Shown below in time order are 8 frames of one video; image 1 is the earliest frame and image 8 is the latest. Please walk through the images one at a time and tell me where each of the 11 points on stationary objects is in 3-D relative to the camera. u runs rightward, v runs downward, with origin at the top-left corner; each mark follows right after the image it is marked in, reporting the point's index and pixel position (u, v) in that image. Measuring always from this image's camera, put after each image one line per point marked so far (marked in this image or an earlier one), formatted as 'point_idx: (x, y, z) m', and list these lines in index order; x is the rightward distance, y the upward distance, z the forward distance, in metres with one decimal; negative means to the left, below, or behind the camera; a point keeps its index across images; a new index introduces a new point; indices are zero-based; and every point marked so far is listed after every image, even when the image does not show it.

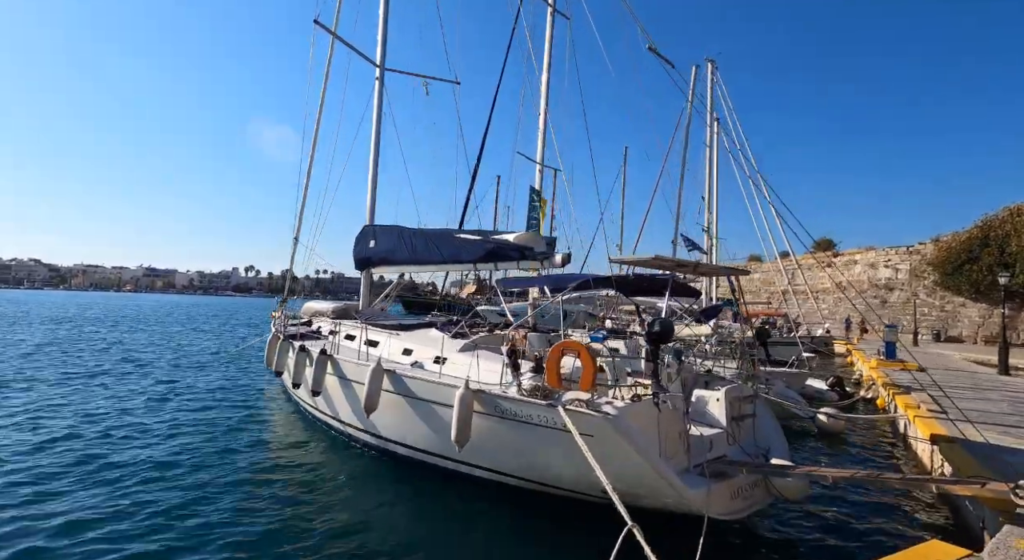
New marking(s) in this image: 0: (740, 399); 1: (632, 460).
0: (+2.9, -1.5, +6.3) m
1: (+1.1, -1.7, +4.7) m
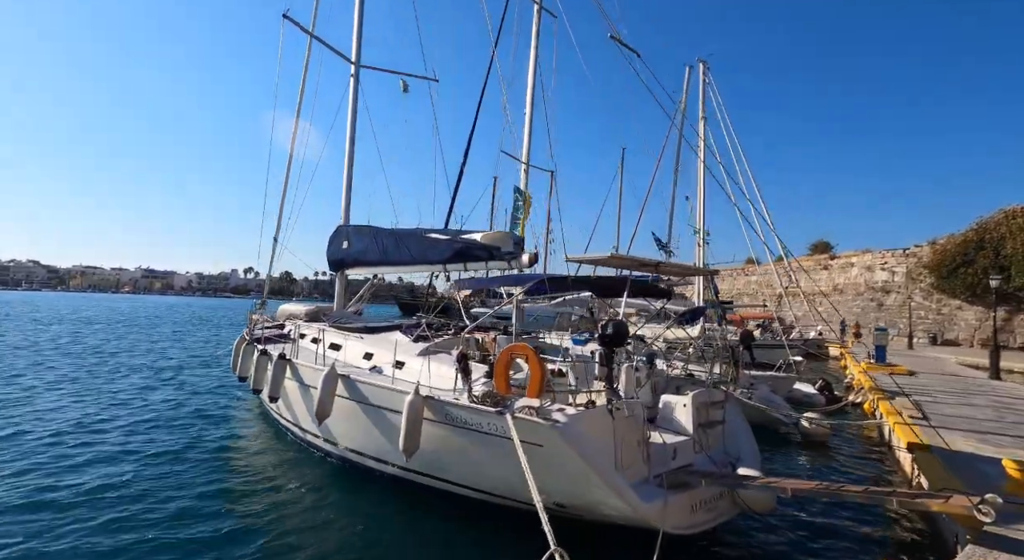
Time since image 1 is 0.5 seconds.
0: (+2.4, -1.5, +6.0) m
1: (+0.6, -1.7, +4.4) m
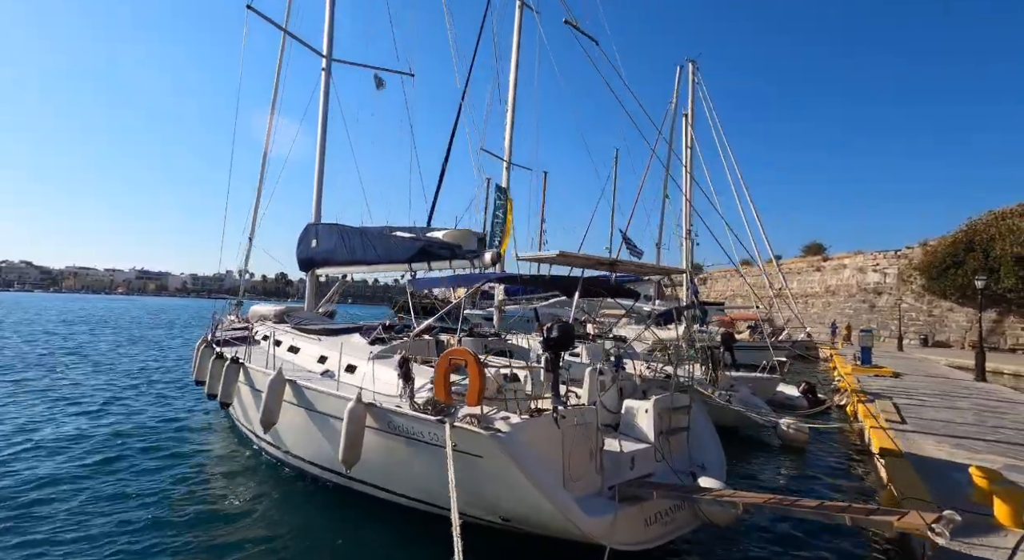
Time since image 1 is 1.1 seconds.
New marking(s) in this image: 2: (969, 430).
0: (+1.8, -1.5, +5.8) m
1: (+0.1, -1.7, +4.1) m
2: (+6.7, -2.2, +7.4) m
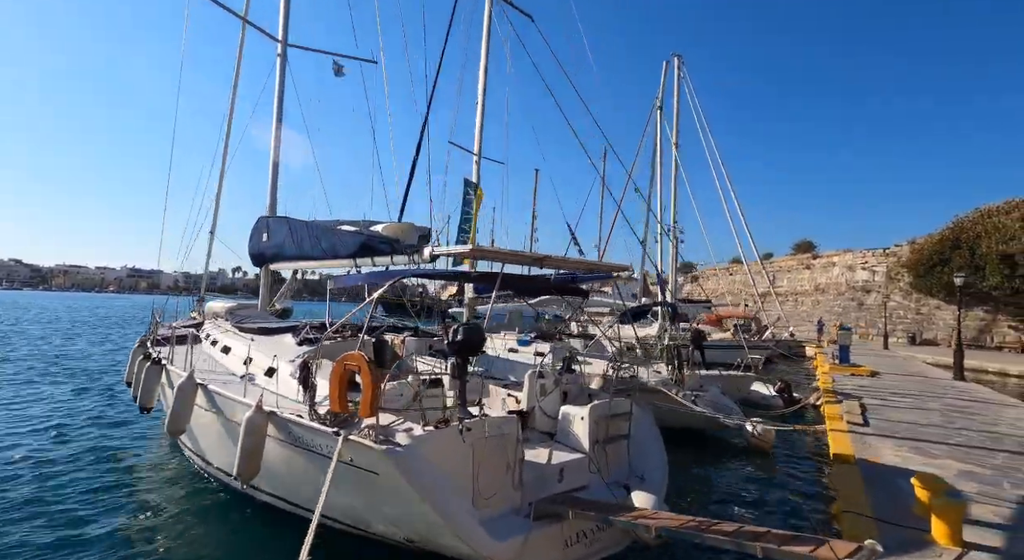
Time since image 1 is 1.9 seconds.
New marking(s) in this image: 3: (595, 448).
0: (+1.1, -1.5, +5.4) m
1: (-0.7, -1.7, +3.8) m
2: (+5.9, -2.2, +7.1) m
3: (+0.9, -1.7, +5.2) m
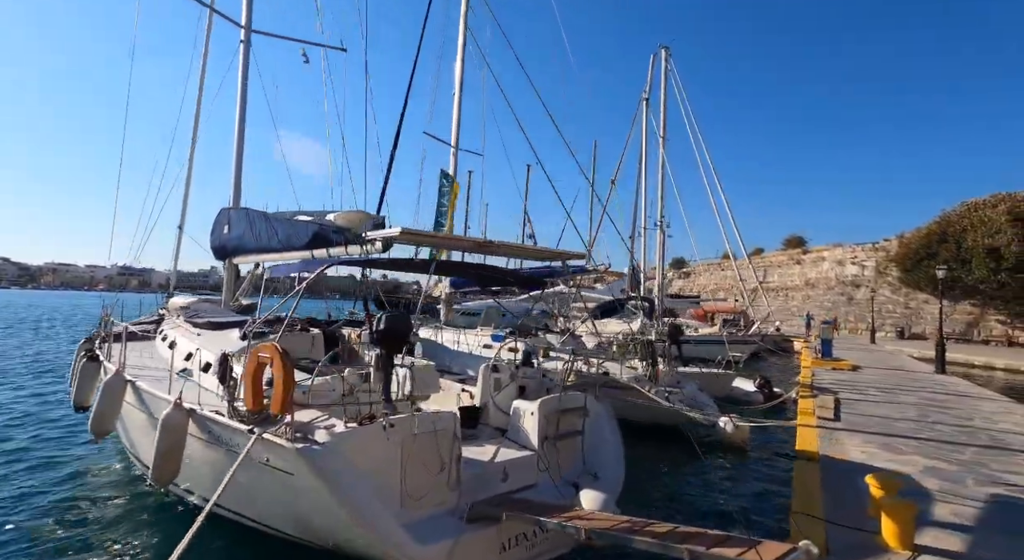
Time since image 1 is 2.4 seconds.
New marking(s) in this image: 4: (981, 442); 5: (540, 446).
0: (+0.5, -1.4, +5.2) m
1: (-1.2, -1.6, +3.5) m
2: (+5.4, -2.0, +6.9) m
3: (+0.3, -1.6, +5.0) m
4: (+5.8, -2.0, +6.2) m
5: (+0.3, -1.6, +4.9) m
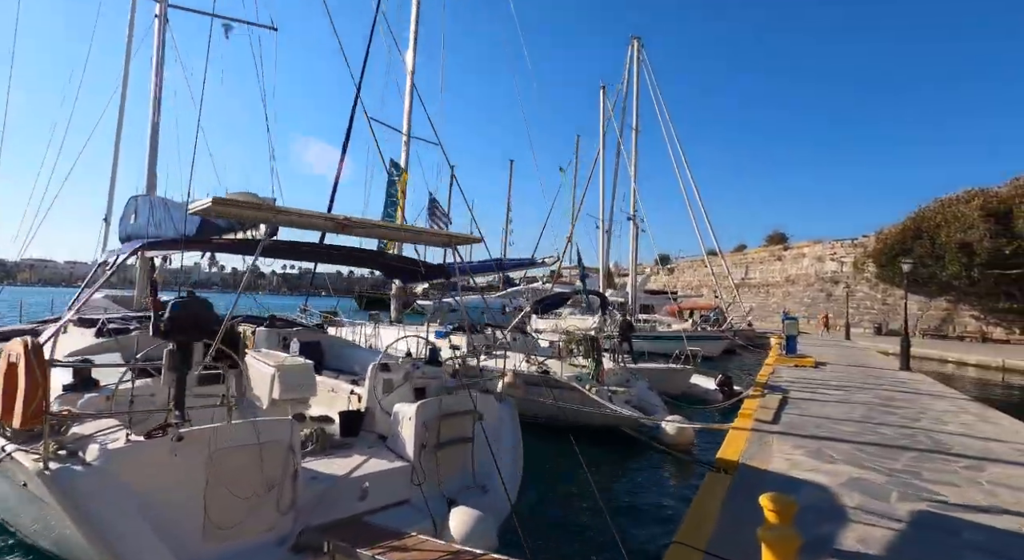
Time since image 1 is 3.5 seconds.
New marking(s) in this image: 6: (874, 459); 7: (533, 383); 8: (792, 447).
0: (-0.6, -1.3, +4.6) m
1: (-2.3, -1.5, +2.8) m
2: (+4.2, -1.9, +6.4) m
3: (-0.8, -1.5, +4.4) m
4: (+4.7, -1.9, +5.7) m
5: (-0.8, -1.5, +4.3) m
6: (+3.7, -1.8, +5.1) m
7: (+0.4, -1.9, +9.1) m
8: (+3.0, -1.8, +5.4) m
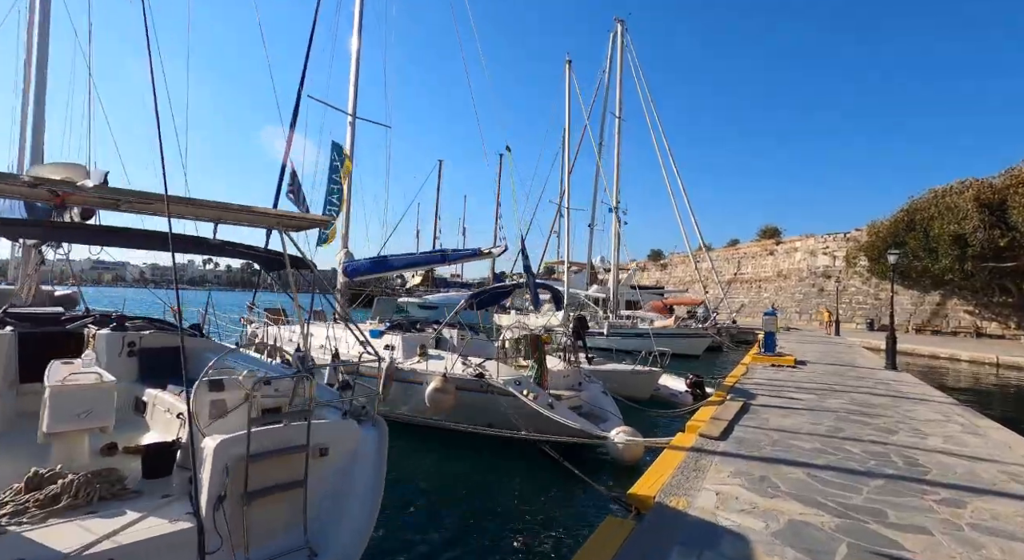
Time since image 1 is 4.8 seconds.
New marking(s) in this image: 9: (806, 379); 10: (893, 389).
0: (-1.7, -1.2, +3.5) m
1: (-3.4, -1.4, +1.8) m
2: (+3.1, -1.8, +5.4) m
3: (-1.9, -1.4, +3.3) m
4: (+3.5, -1.8, +4.7) m
5: (-1.9, -1.4, +3.3) m
6: (+2.6, -1.7, +4.0) m
7: (-0.7, -1.7, +8.0) m
8: (+1.9, -1.7, +4.4) m
9: (+6.0, -2.0, +10.3) m
10: (+7.1, -2.0, +9.4) m
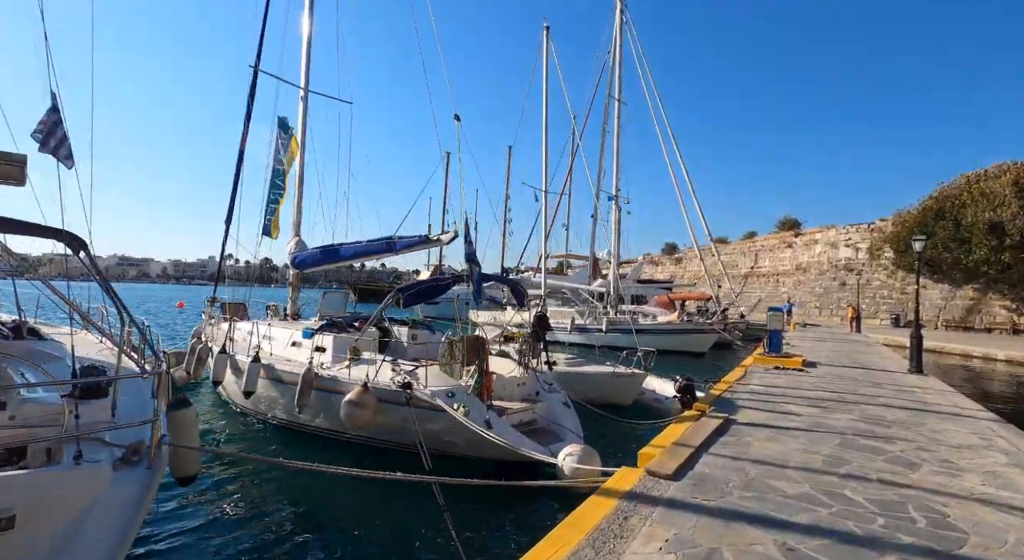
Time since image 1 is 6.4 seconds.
0: (-2.7, -1.1, +2.2) m
1: (-4.5, -1.3, +0.6) m
2: (+2.1, -1.6, +3.9) m
3: (-2.9, -1.3, +2.0) m
4: (+2.5, -1.6, +3.2) m
5: (-3.0, -1.3, +2.0) m
6: (+1.5, -1.6, +2.6) m
7: (-1.6, -1.6, +6.7) m
8: (+0.9, -1.6, +3.0) m
9: (+5.2, -1.9, +8.8) m
10: (+6.3, -1.8, +7.8) m
